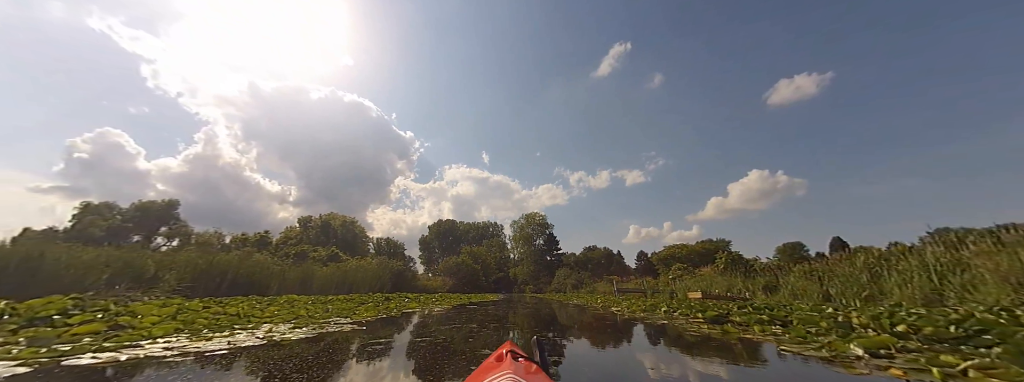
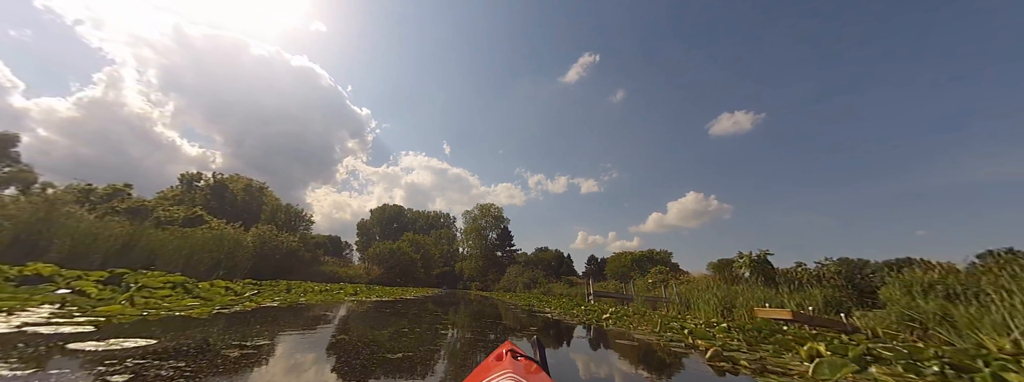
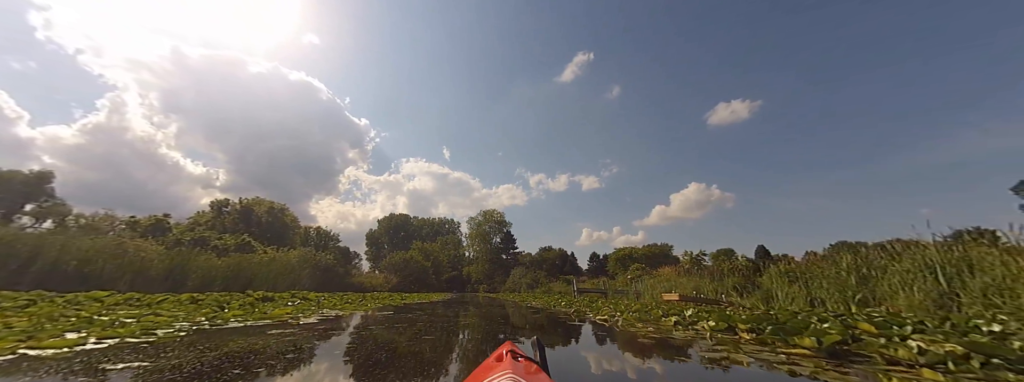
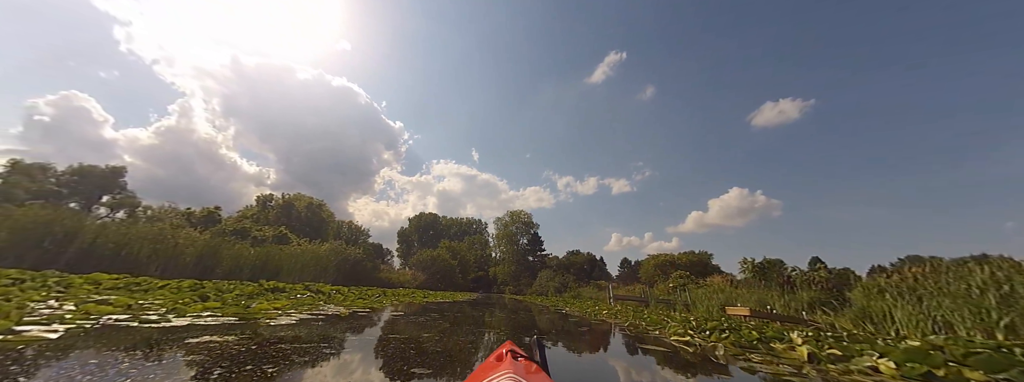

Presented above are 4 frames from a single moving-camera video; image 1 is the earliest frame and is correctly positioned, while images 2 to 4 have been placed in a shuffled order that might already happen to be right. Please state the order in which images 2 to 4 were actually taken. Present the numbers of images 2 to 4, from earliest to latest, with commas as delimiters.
3, 4, 2
